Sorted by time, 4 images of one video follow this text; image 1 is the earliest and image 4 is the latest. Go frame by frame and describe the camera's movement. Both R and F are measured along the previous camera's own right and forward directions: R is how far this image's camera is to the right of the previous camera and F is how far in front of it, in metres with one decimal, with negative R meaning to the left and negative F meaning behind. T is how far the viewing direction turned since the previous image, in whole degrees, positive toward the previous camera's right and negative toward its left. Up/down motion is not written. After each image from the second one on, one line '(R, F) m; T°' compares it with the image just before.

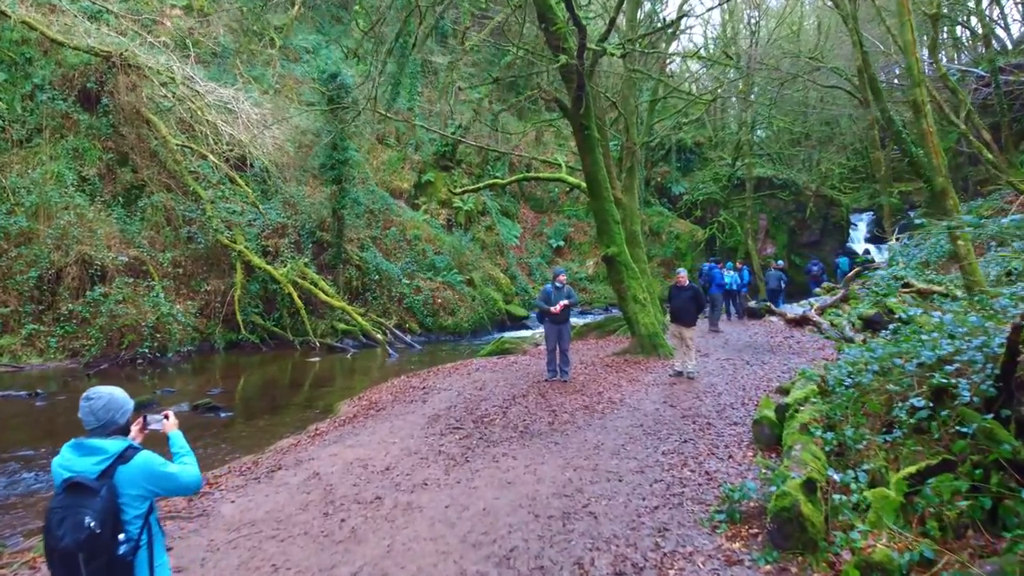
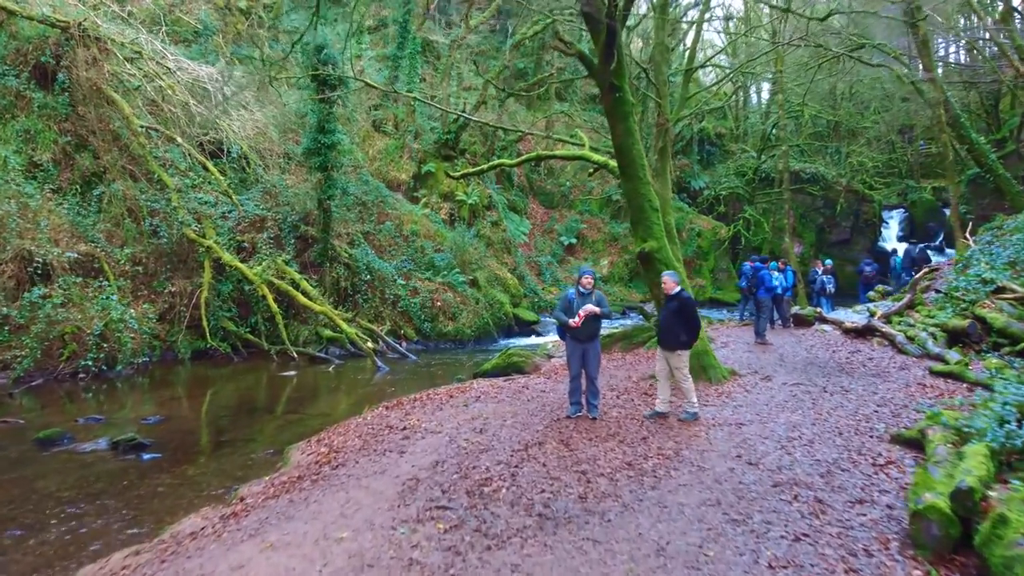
(0.0, +2.0) m; 0°
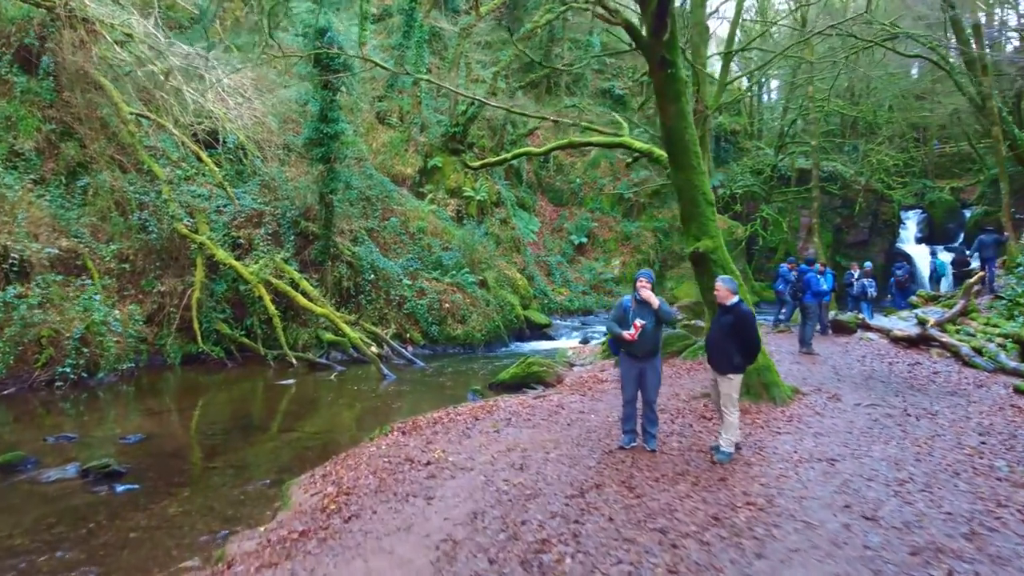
(-0.3, +1.0) m; 0°
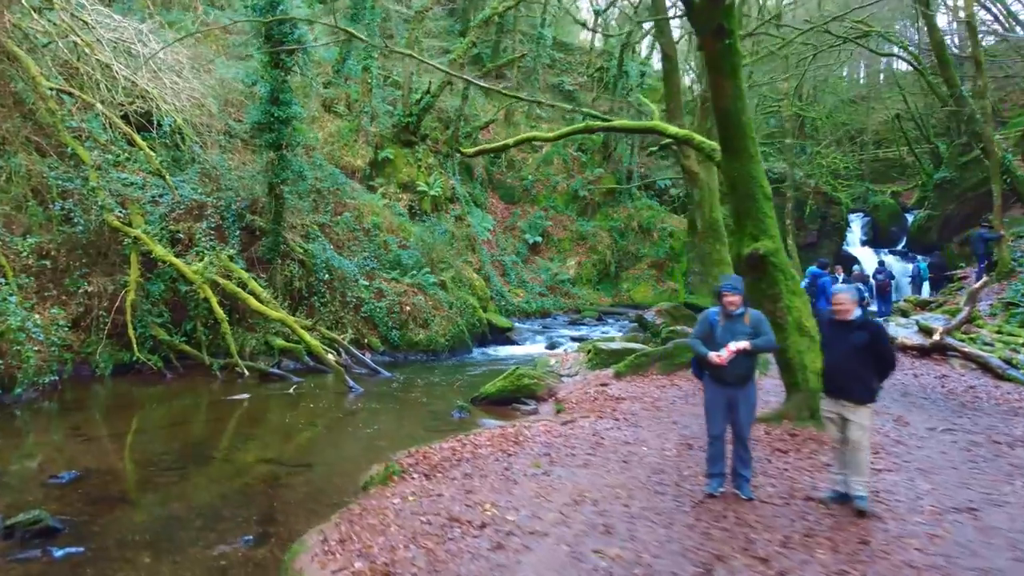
(-0.7, +1.1) m; +5°
